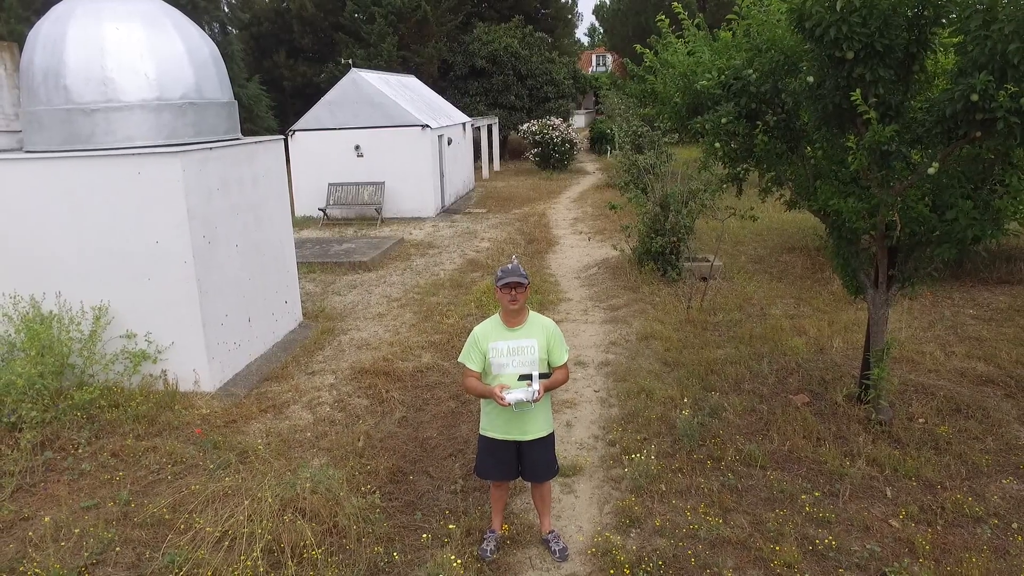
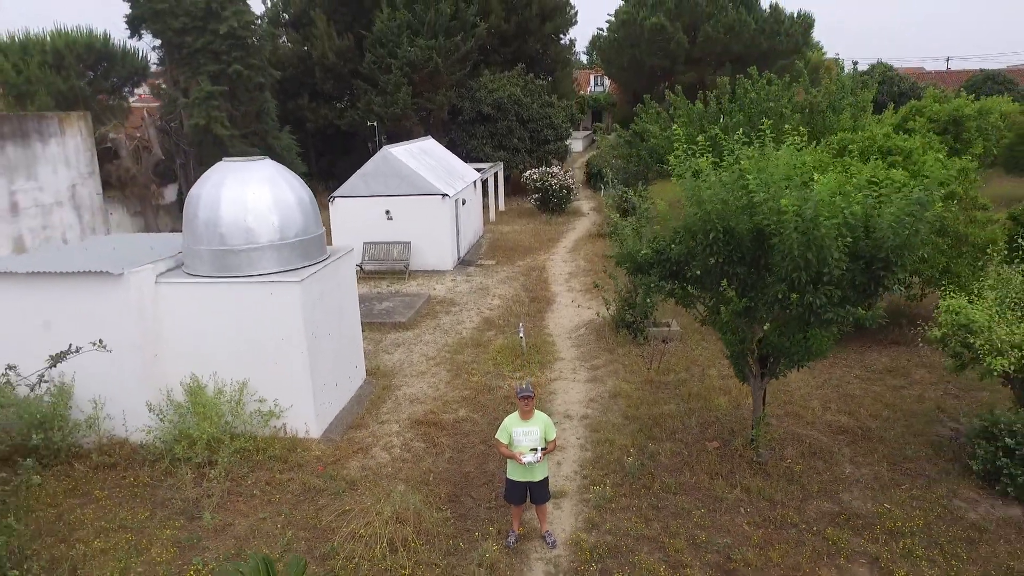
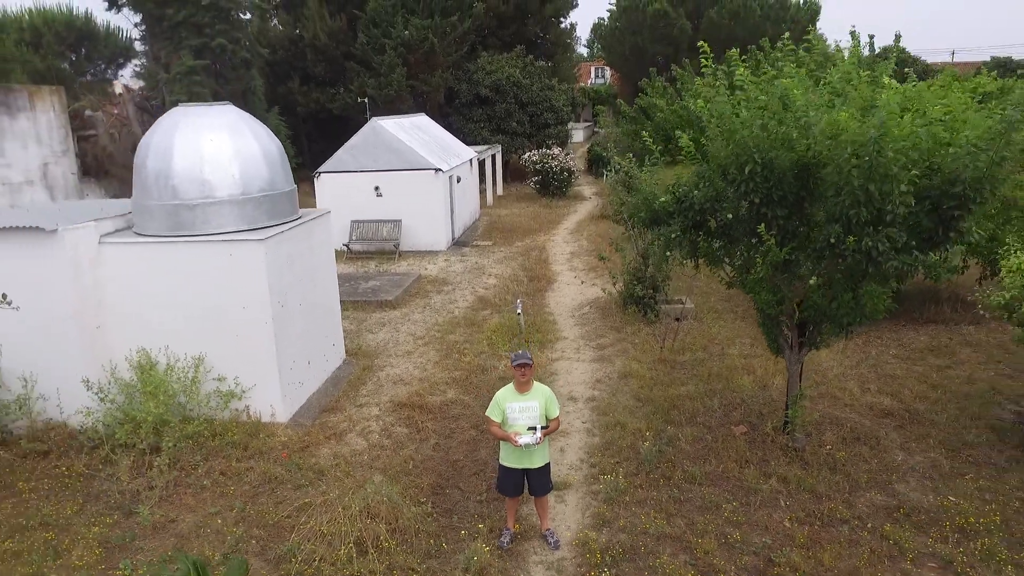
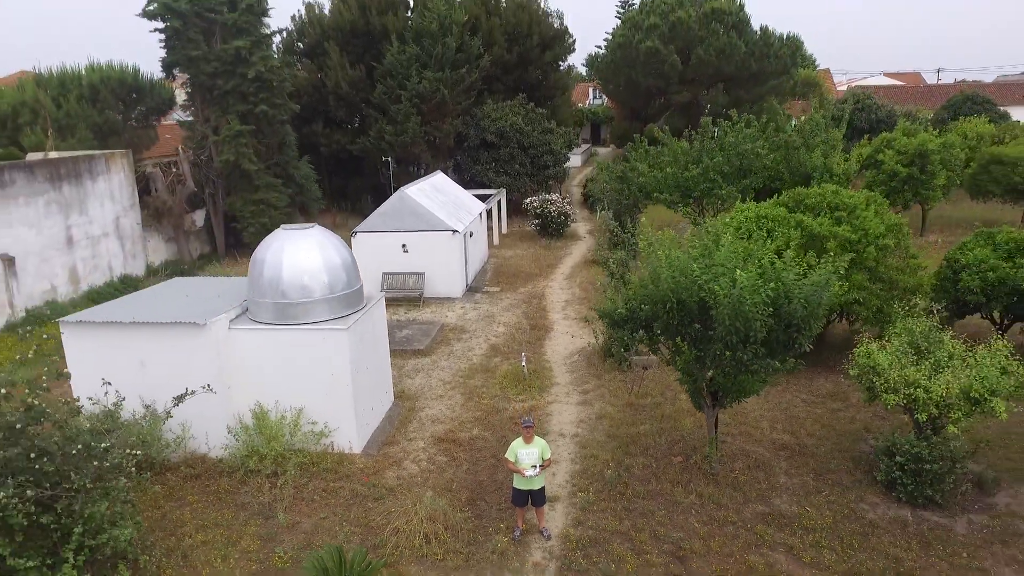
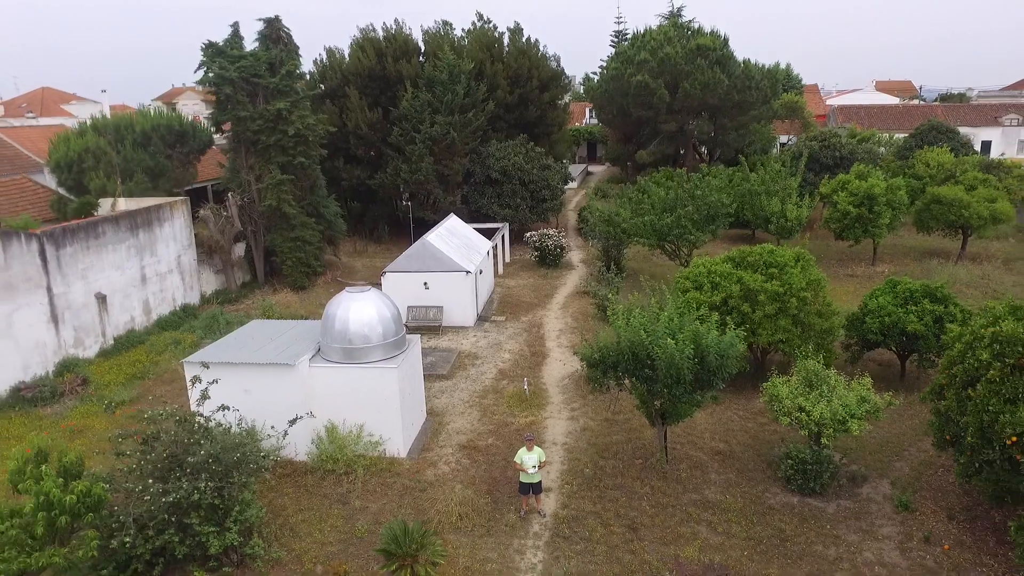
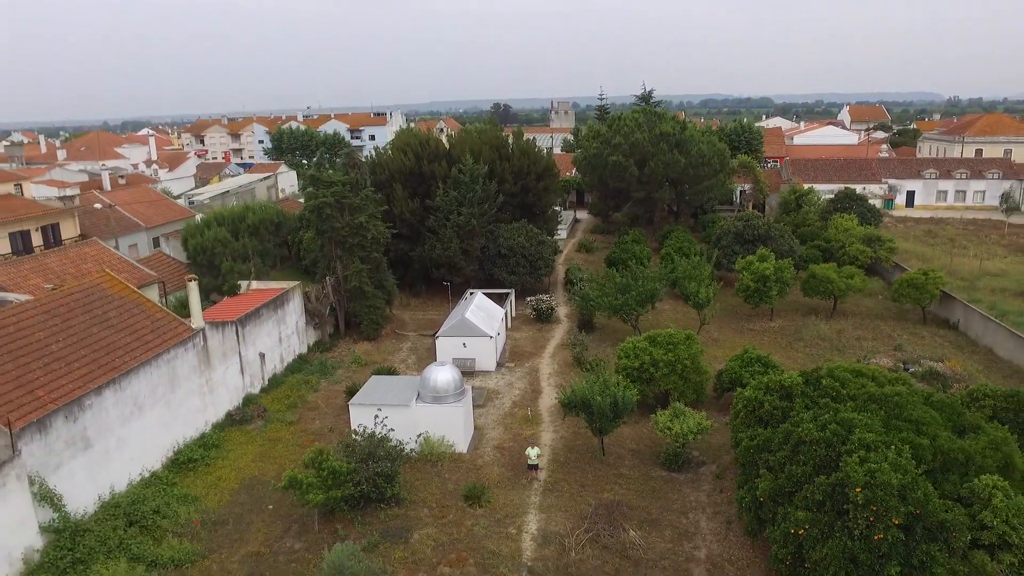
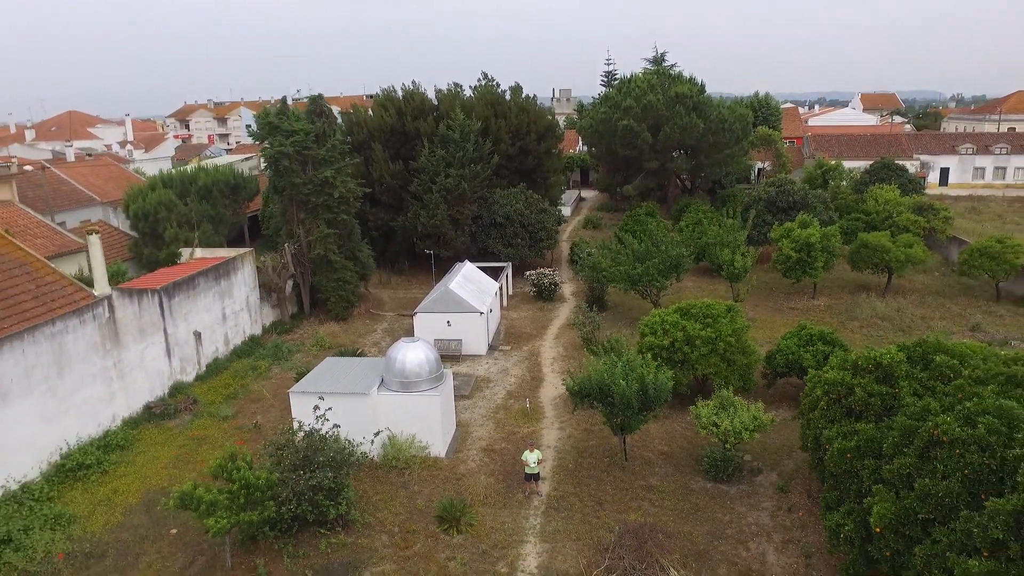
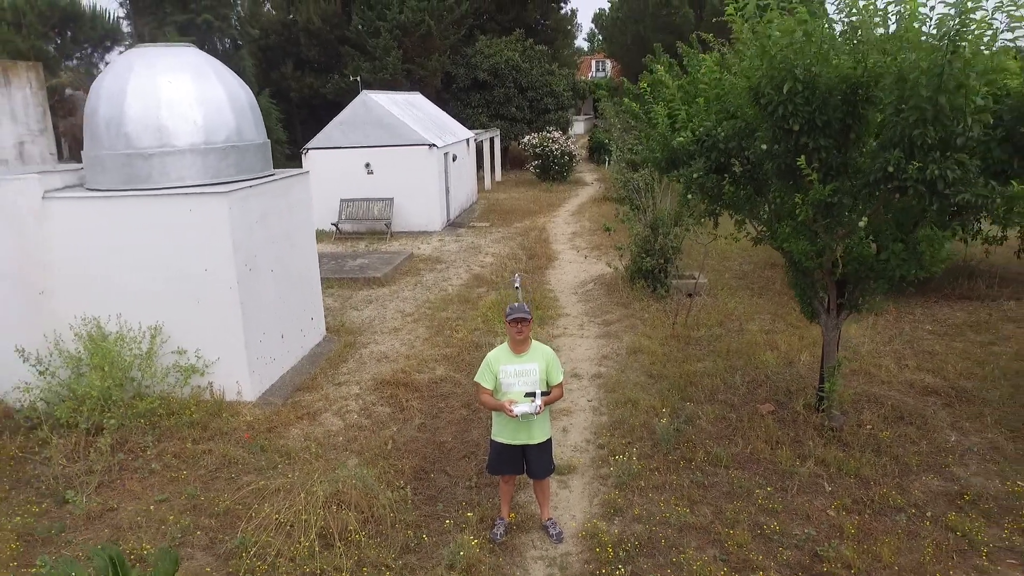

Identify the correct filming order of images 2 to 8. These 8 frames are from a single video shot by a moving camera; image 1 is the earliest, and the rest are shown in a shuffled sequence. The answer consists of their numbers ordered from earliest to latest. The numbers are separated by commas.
8, 3, 2, 4, 5, 7, 6
